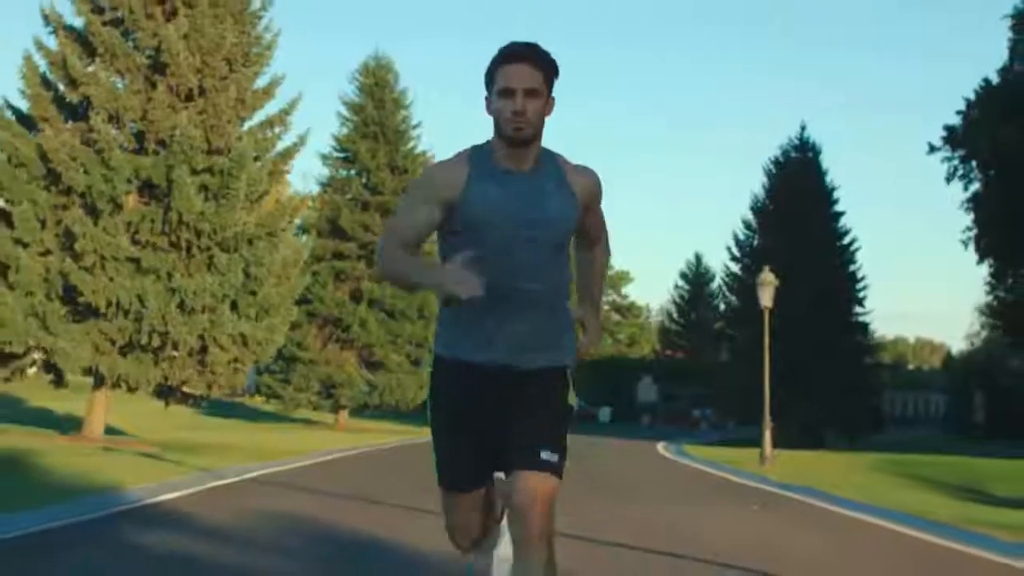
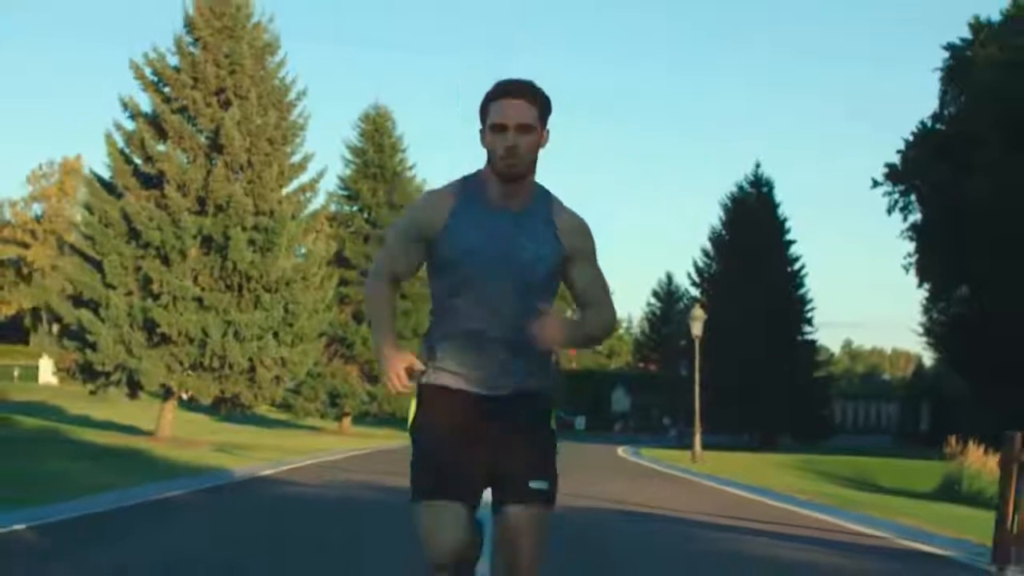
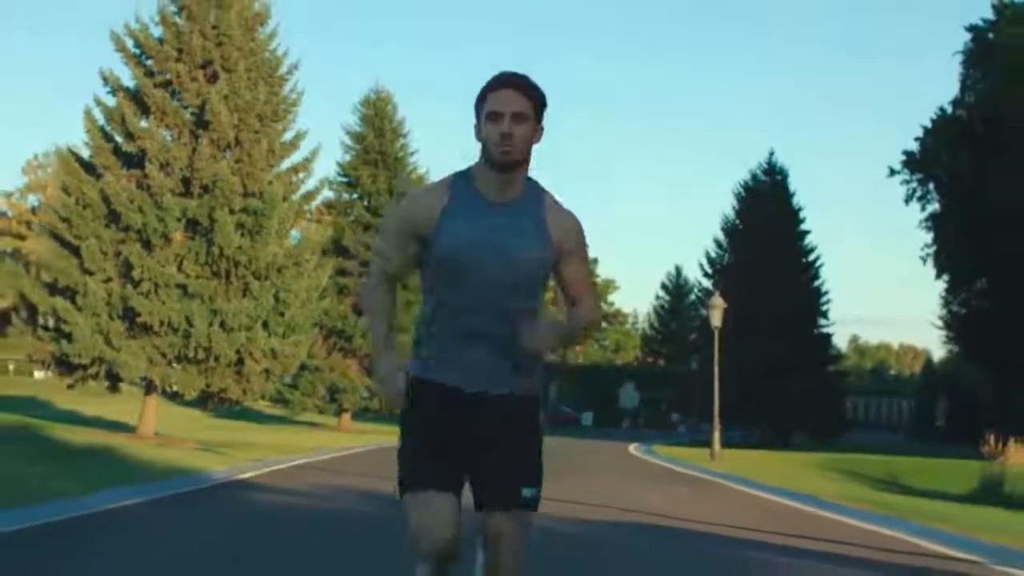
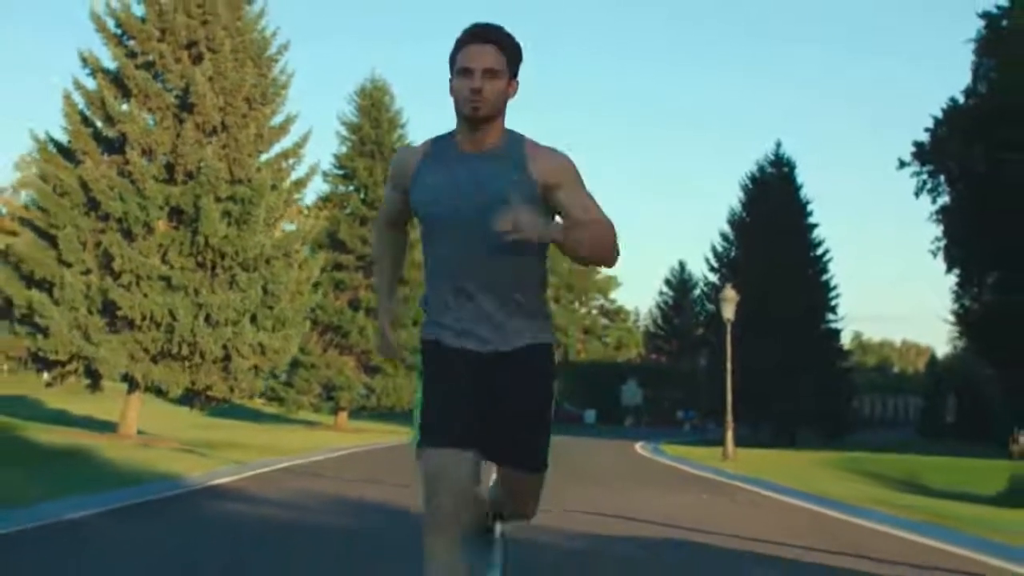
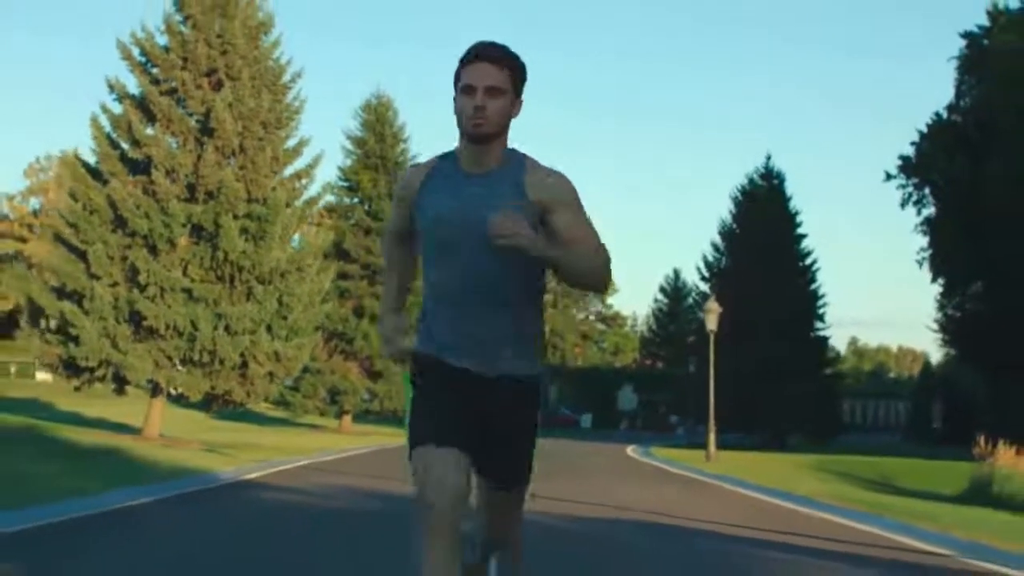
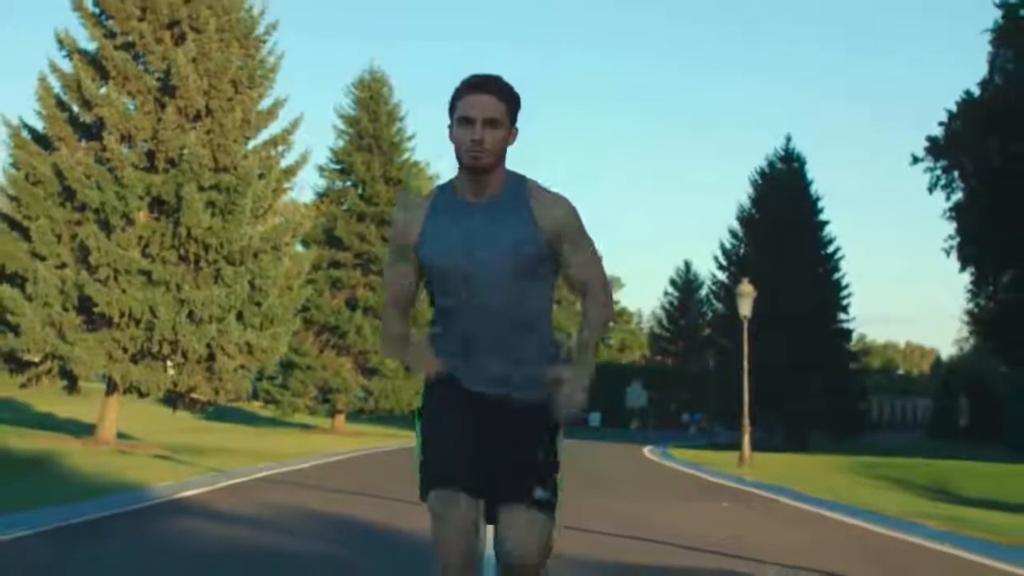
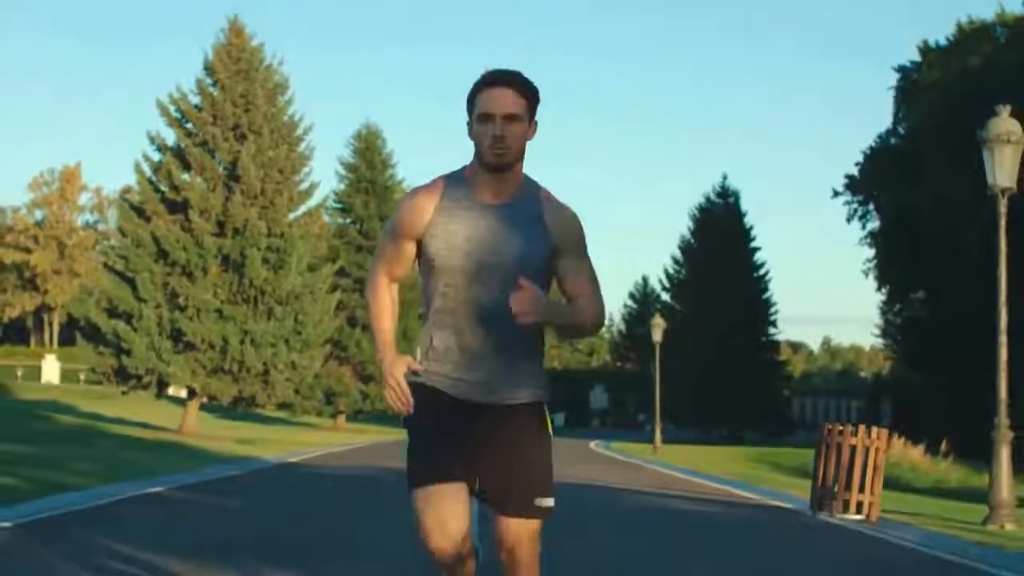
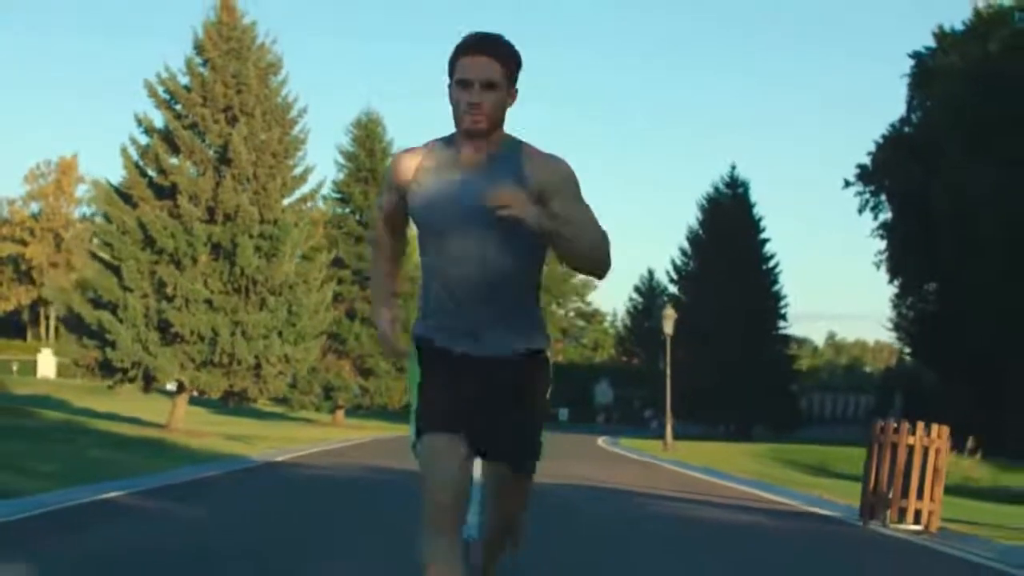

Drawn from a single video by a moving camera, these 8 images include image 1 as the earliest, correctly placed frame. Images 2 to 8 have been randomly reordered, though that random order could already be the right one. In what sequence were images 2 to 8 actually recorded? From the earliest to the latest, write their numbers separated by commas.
6, 4, 3, 5, 2, 8, 7
